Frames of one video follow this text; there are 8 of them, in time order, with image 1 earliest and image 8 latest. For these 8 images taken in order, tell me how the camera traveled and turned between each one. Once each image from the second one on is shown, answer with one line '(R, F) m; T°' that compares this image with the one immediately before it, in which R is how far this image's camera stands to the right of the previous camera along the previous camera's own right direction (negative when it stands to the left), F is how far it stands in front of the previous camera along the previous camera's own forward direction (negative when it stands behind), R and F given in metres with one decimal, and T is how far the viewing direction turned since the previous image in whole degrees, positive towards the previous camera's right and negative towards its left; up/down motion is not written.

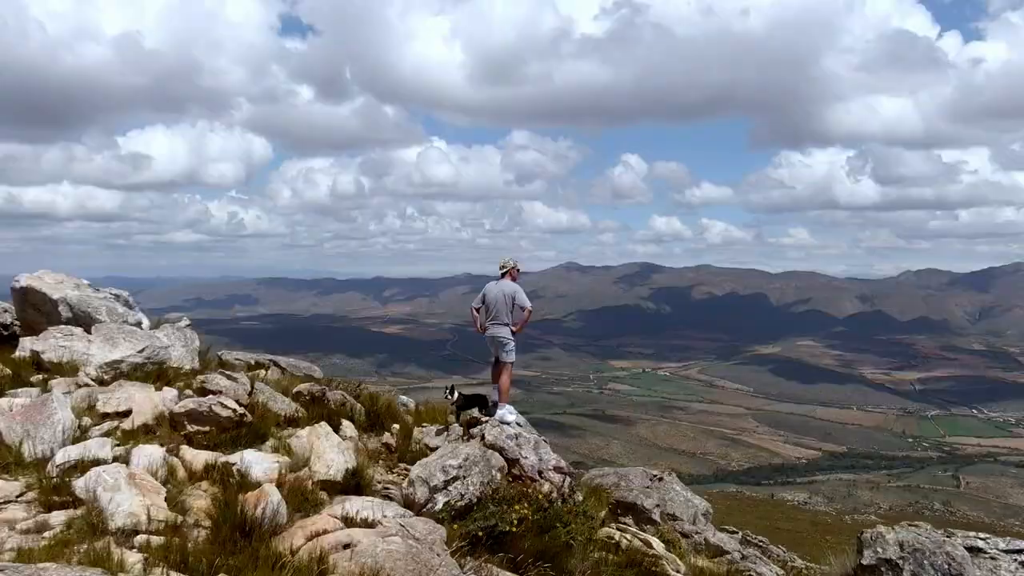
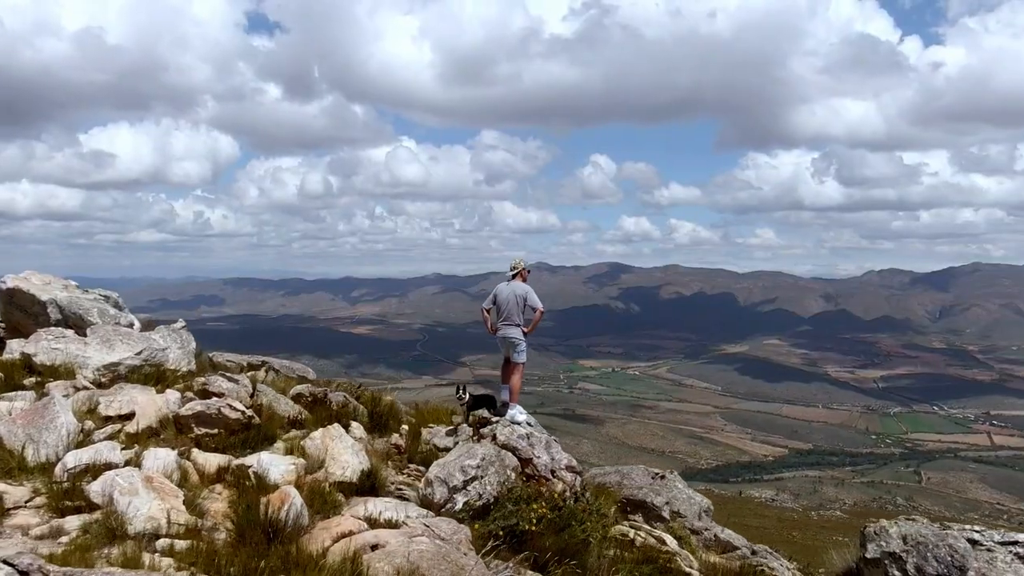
(-0.6, -0.1) m; +2°
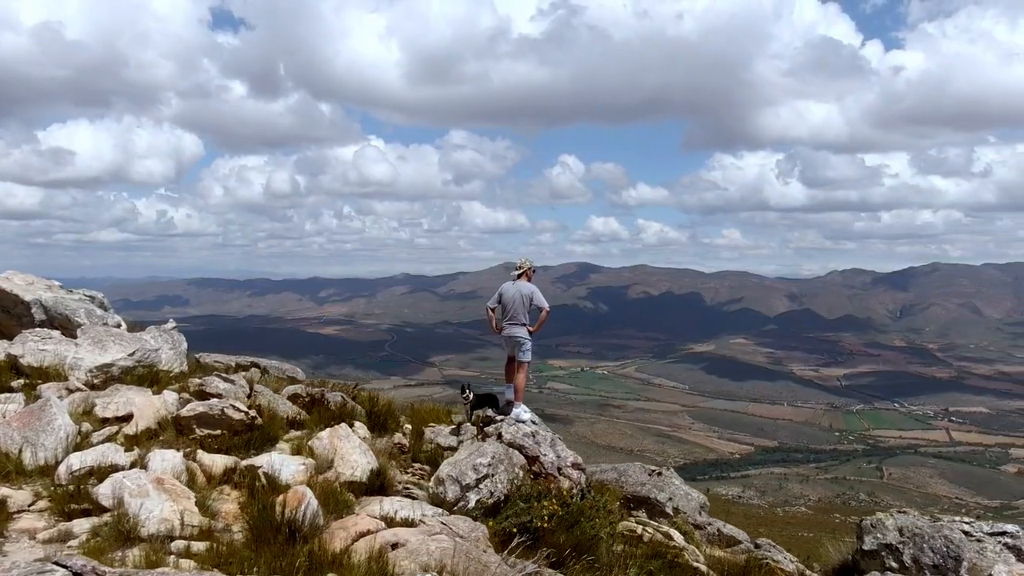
(-0.5, -0.1) m; +2°
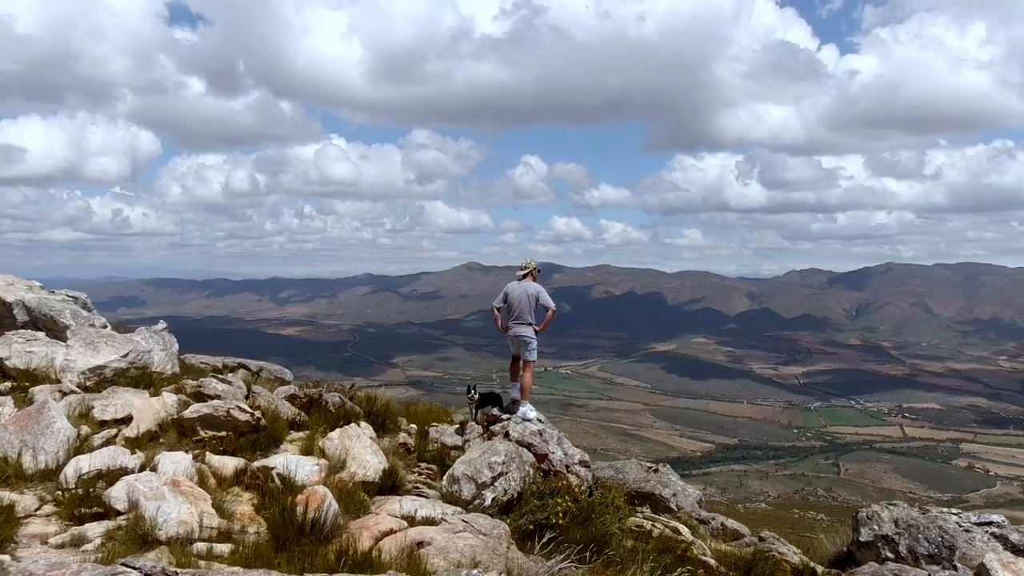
(-0.7, -0.1) m; +3°
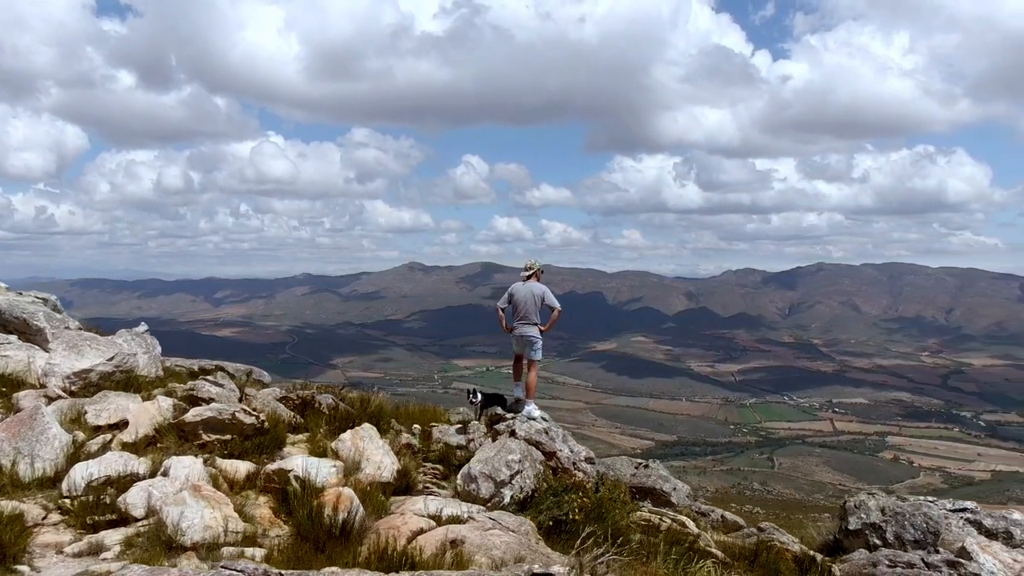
(-1.0, -0.1) m; +4°
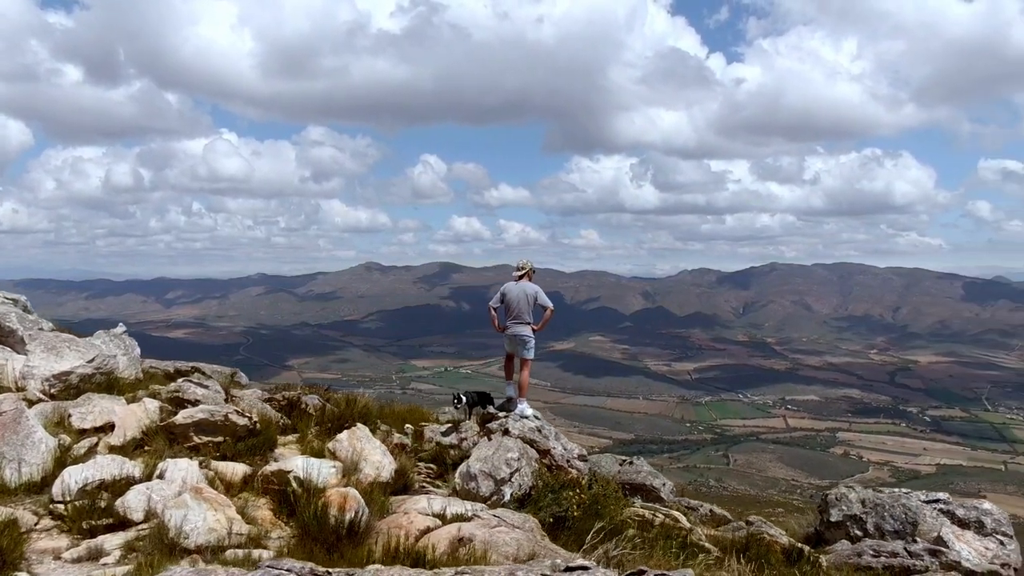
(-0.5, -0.1) m; +3°
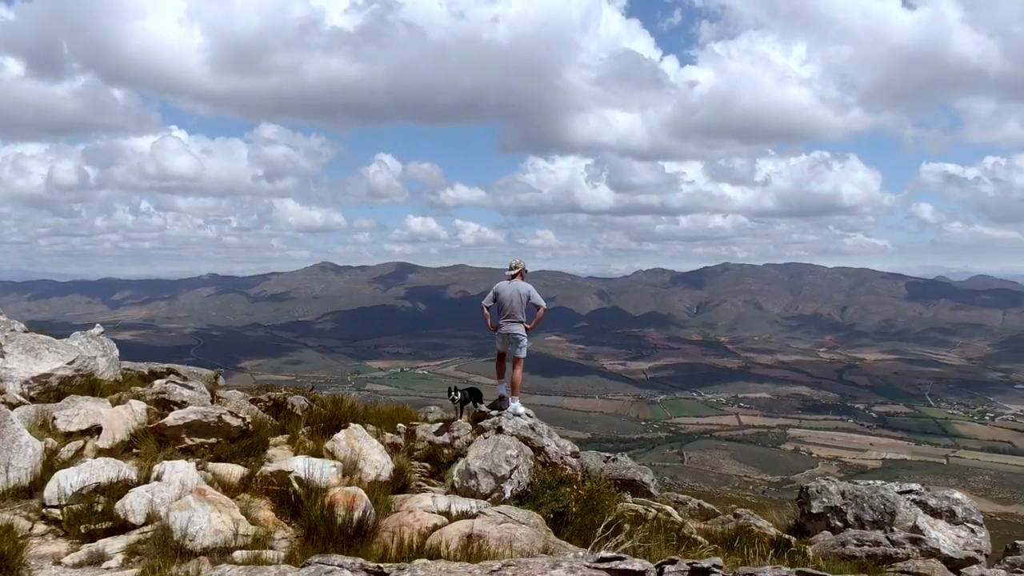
(-0.6, -0.1) m; +3°
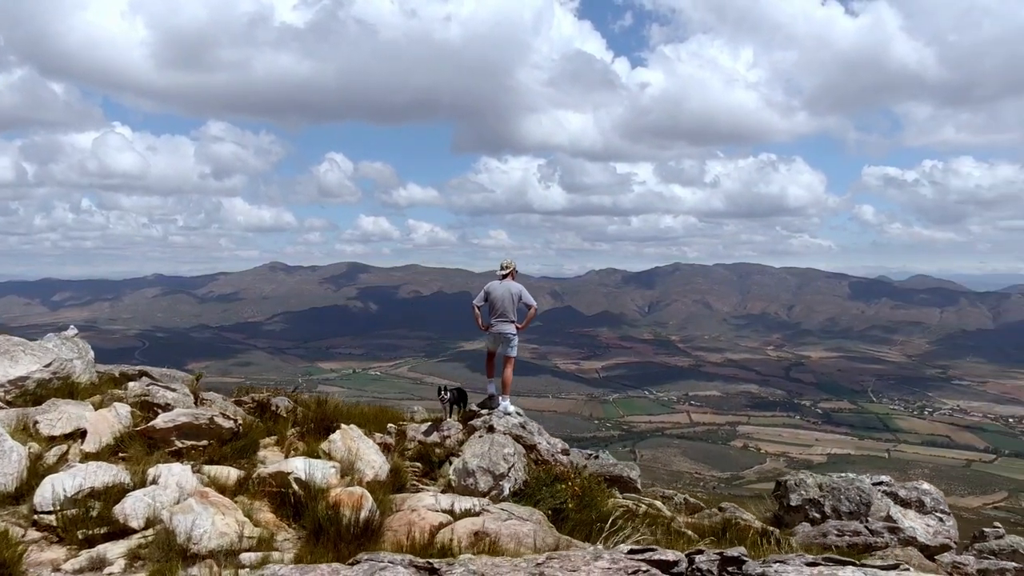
(-0.6, -0.1) m; +3°
